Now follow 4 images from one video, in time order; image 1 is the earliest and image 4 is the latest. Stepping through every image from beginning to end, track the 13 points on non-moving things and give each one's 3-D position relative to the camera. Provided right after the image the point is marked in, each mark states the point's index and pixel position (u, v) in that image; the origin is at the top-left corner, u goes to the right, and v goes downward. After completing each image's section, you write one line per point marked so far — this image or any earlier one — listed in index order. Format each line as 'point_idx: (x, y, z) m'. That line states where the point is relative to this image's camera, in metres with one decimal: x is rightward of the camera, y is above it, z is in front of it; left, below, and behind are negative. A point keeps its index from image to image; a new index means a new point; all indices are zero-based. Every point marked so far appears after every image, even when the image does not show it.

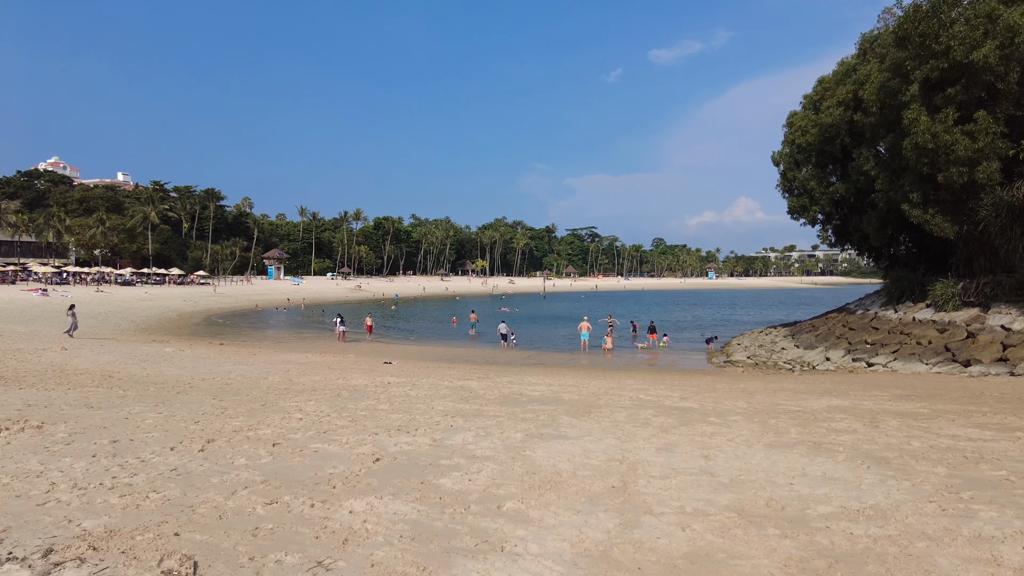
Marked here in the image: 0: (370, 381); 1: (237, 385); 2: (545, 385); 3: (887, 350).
0: (-2.6, -1.7, +12.2) m
1: (-4.7, -1.6, +11.3) m
2: (+0.6, -1.8, +11.9) m
3: (+10.1, -1.7, +17.7) m
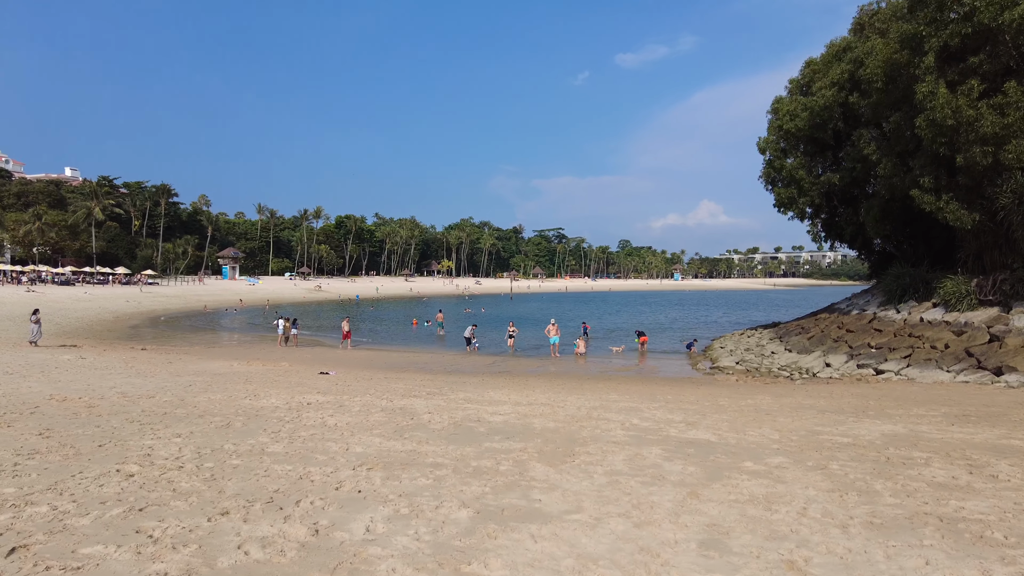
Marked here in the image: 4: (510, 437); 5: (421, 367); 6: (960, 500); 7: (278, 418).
0: (-3.3, -1.6, +9.5) m
1: (-5.3, -1.5, +8.5) m
2: (0.0, -1.7, +9.4) m
3: (+9.2, -1.6, +15.6) m
4: (0.0, -1.5, +6.7) m
5: (-2.5, -2.2, +18.2) m
6: (+2.9, -1.4, +4.3) m
7: (-2.8, -1.6, +8.0) m
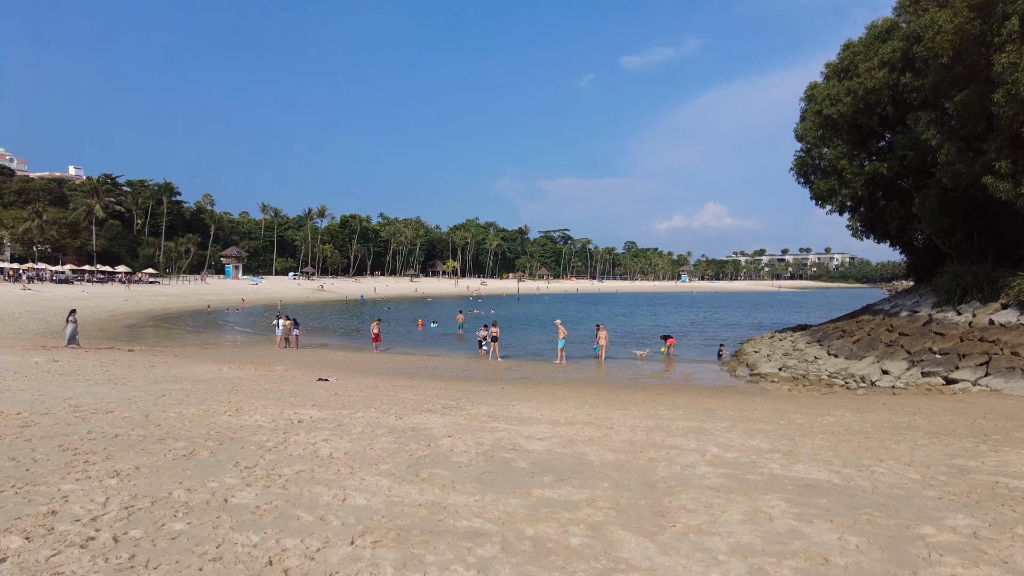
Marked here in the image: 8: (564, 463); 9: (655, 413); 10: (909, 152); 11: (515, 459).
0: (-2.8, -1.5, +7.8) m
1: (-4.9, -1.4, +6.8) m
2: (+0.4, -1.6, +7.7) m
3: (+9.7, -1.6, +13.8) m
4: (+0.4, -1.4, +5.0) m
5: (-2.0, -2.1, +16.4) m
6: (+3.3, -1.3, +2.5) m
7: (-2.4, -1.5, +6.3) m
8: (+0.4, -1.5, +5.6) m
9: (+2.0, -1.7, +9.2) m
10: (+11.0, +3.7, +18.1) m
11: (0.0, -1.5, +5.7) m
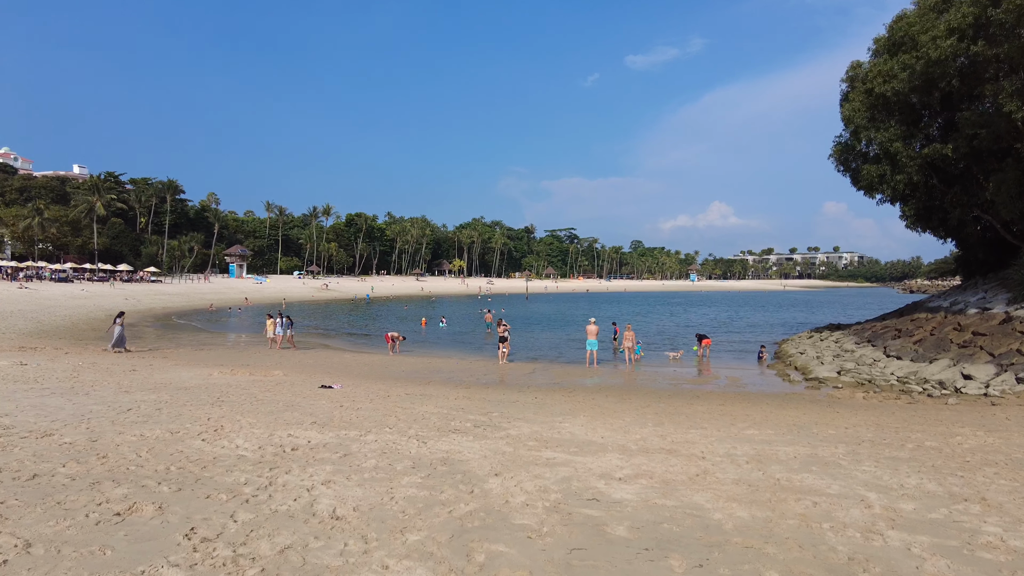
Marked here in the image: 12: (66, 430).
0: (-2.3, -1.4, +5.9) m
1: (-4.3, -1.3, +5.0) m
2: (+1.0, -1.5, +5.8) m
3: (+10.2, -1.4, +11.9) m
4: (+0.9, -1.3, +3.1) m
5: (-1.4, -2.0, +14.6) m
6: (+3.8, -1.2, +0.7) m
7: (-1.9, -1.4, +4.5) m
8: (+1.0, -1.3, +3.7) m
9: (+2.6, -1.6, +7.4) m
10: (+11.6, +3.9, +16.2) m
11: (+0.6, -1.3, +3.9) m
12: (-4.3, -1.4, +6.4) m
